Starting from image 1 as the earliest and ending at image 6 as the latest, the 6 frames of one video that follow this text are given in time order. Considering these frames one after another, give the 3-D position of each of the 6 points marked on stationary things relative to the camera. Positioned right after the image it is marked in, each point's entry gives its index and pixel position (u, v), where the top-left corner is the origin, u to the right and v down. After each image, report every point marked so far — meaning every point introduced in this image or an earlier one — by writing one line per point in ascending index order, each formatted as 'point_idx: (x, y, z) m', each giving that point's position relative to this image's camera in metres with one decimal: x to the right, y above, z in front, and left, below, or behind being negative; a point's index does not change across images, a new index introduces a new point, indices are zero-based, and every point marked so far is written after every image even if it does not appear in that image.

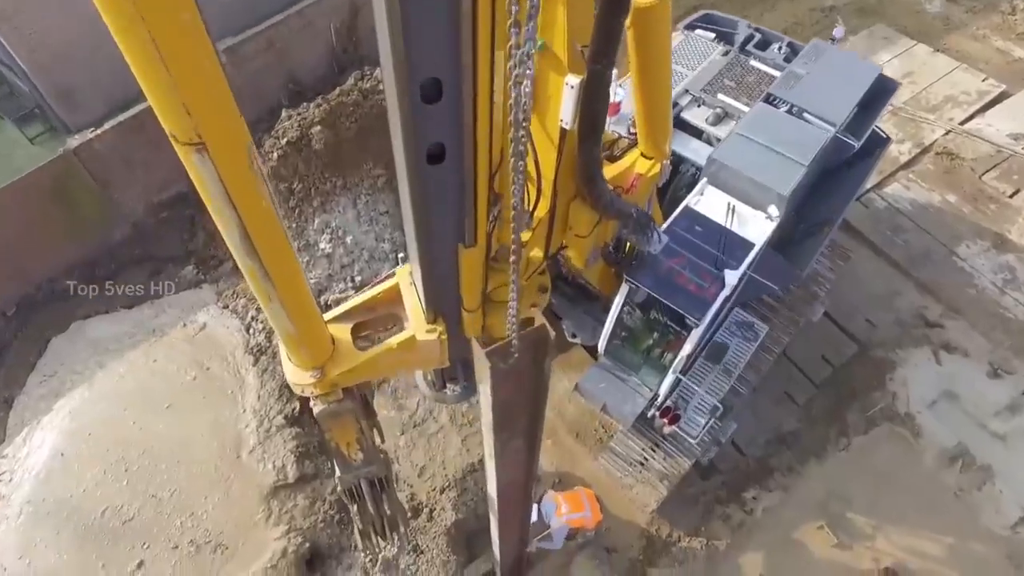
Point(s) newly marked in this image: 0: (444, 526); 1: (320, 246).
0: (-1.0, -3.4, +7.5) m
1: (-3.3, +0.7, +9.2) m
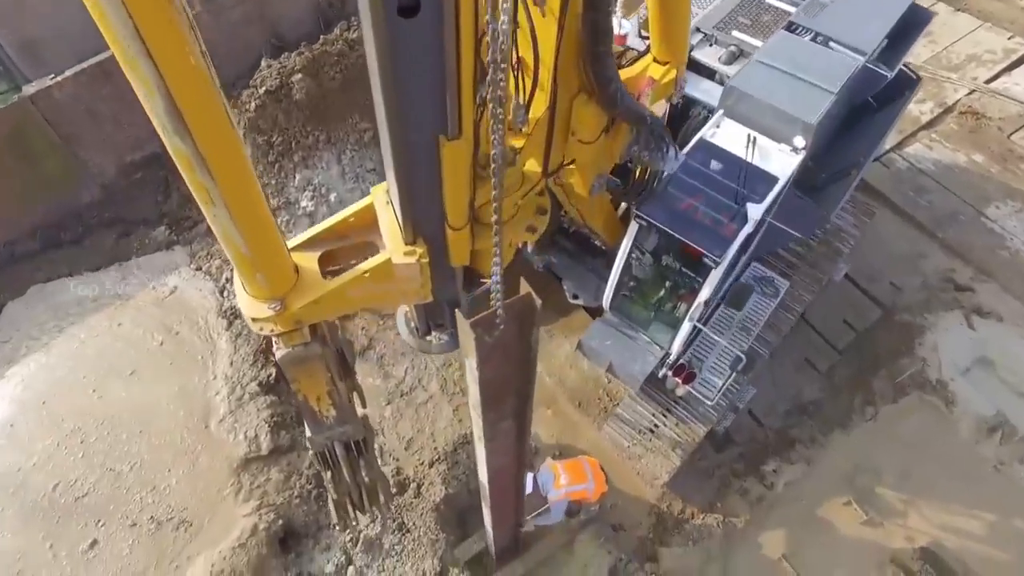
0: (-1.0, -2.8, +6.8) m
1: (-3.4, +1.4, +8.5) m
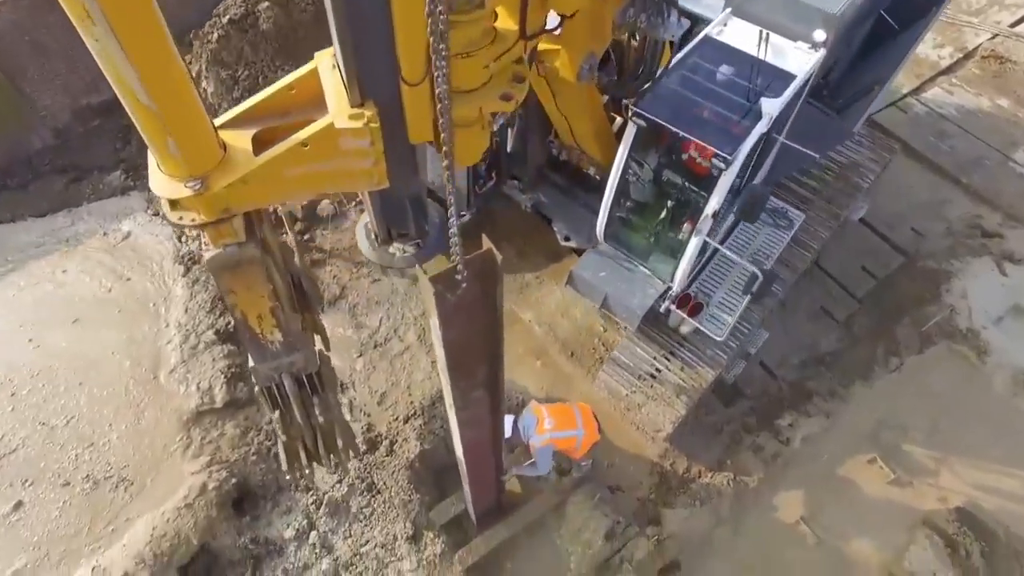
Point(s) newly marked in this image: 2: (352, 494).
0: (-1.2, -2.0, +6.1) m
1: (-3.6, +2.1, +7.8) m
2: (-1.8, -2.3, +5.9) m
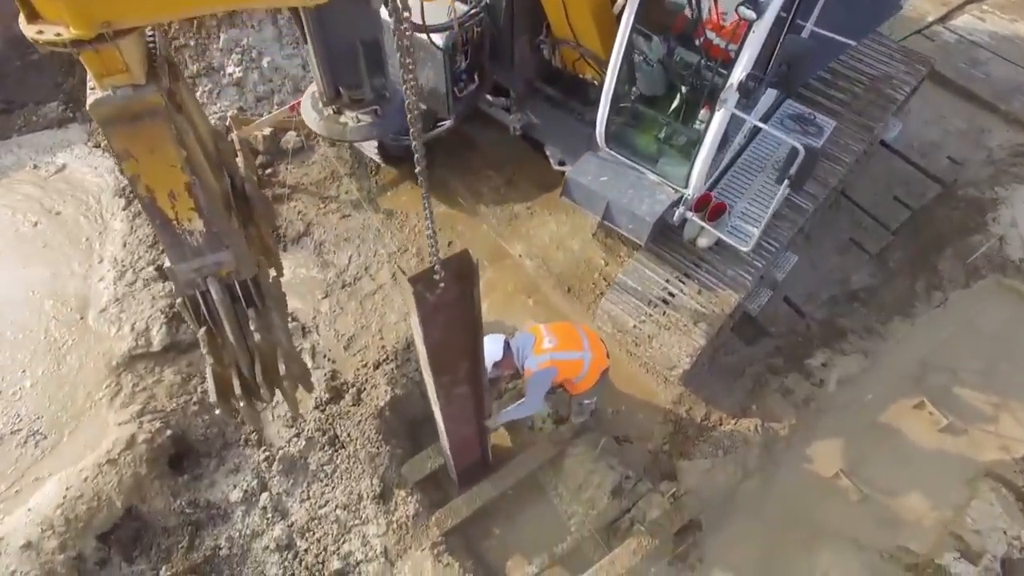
0: (-1.3, -1.2, +5.2) m
1: (-3.8, +2.9, +6.9) m
2: (-1.9, -1.5, +5.0) m
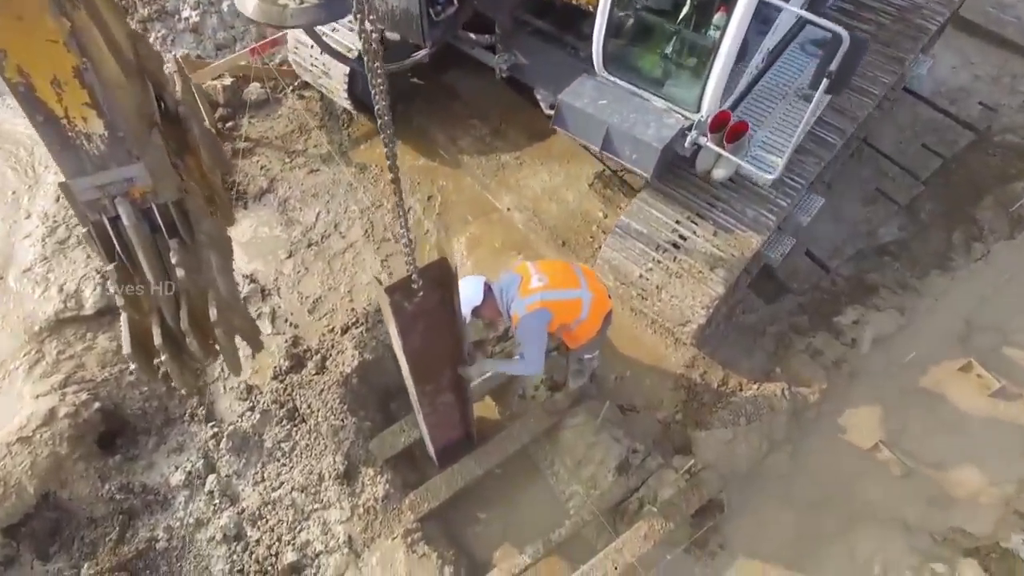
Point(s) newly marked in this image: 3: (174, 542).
0: (-1.4, -0.7, +4.5) m
1: (-3.9, +3.3, +6.3) m
2: (-2.0, -1.1, +4.3) m
3: (-2.6, -1.9, +4.0) m
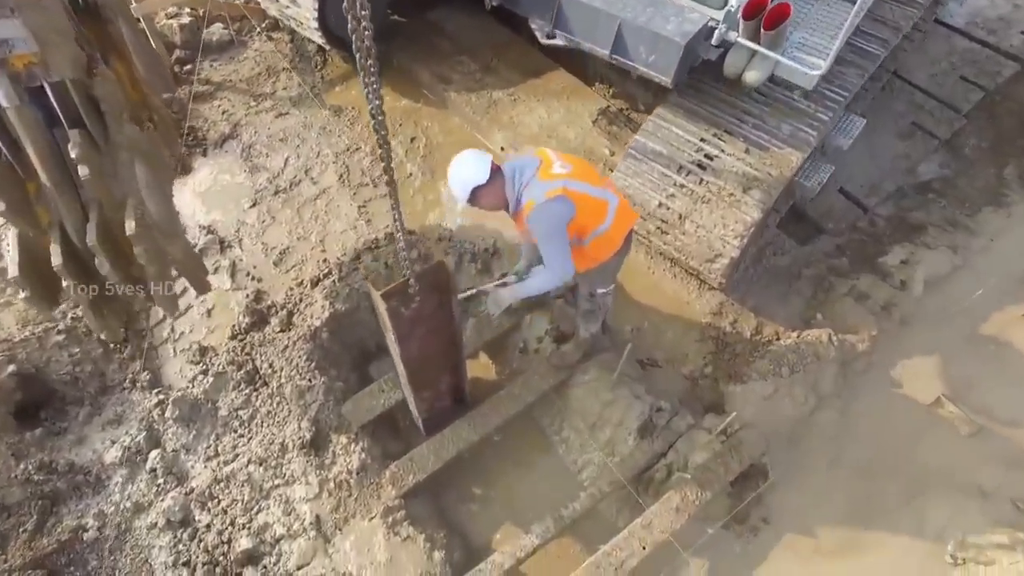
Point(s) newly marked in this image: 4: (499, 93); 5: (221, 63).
0: (-1.5, -0.3, +3.8) m
1: (-4.0, +3.6, +5.6) m
2: (-2.0, -0.7, +3.6) m
3: (-2.6, -1.5, +3.3) m
4: (-0.1, +1.8, +5.0) m
5: (-3.0, +2.3, +5.5) m
